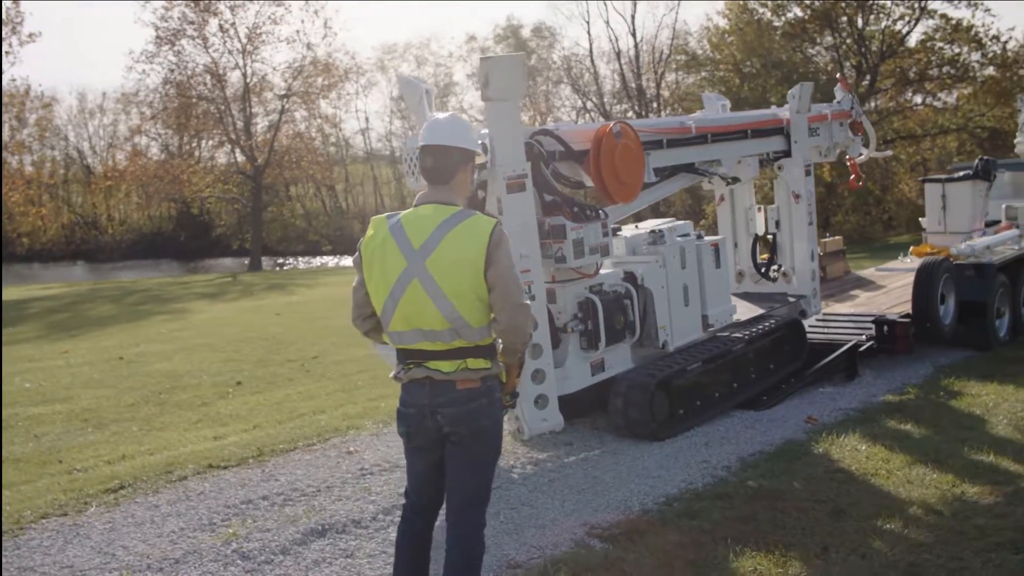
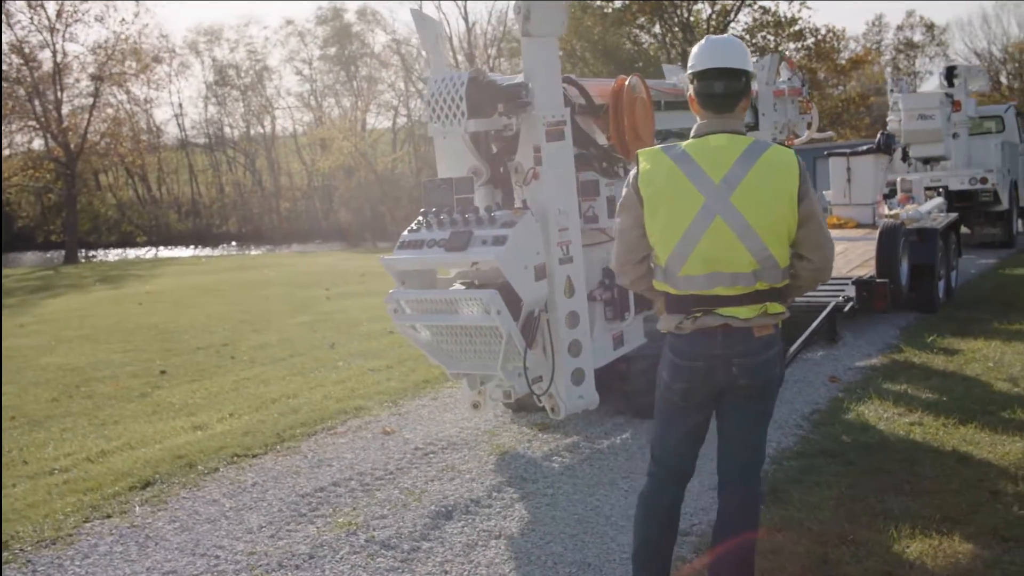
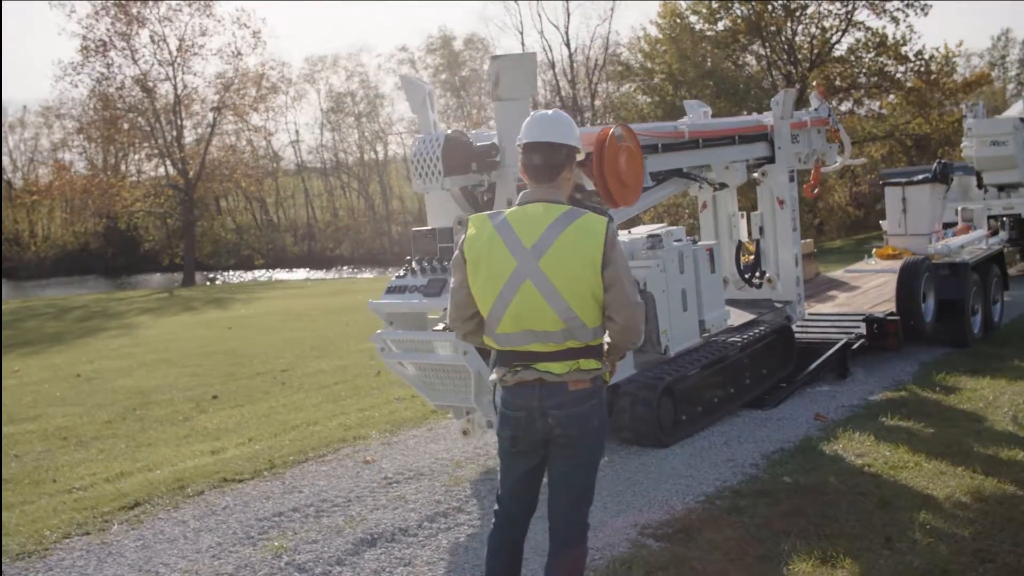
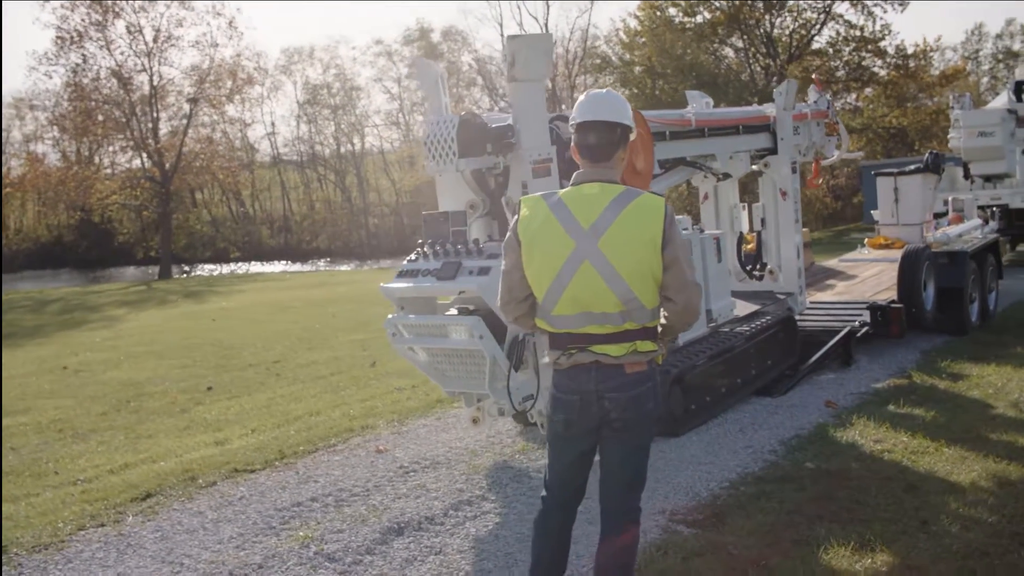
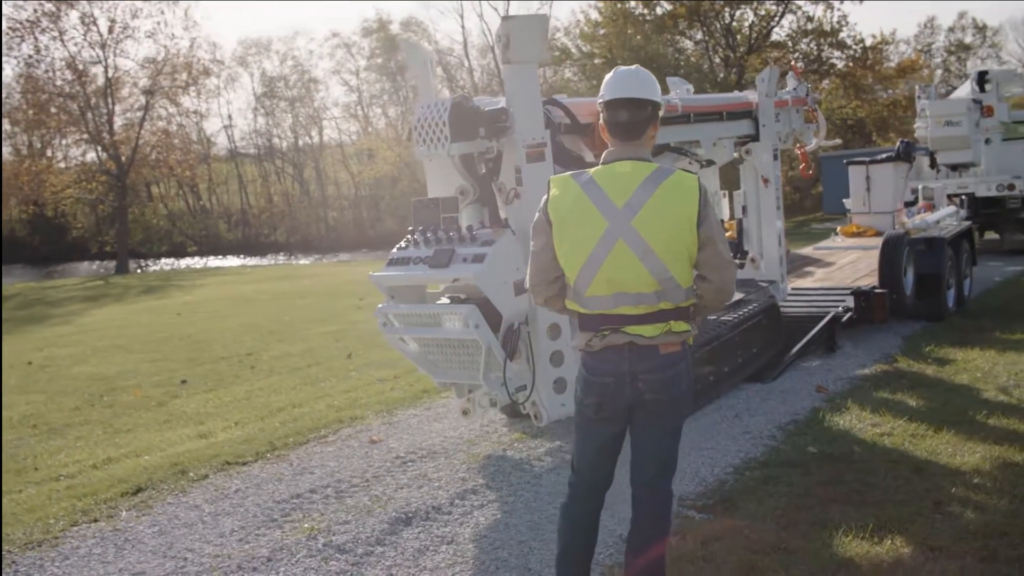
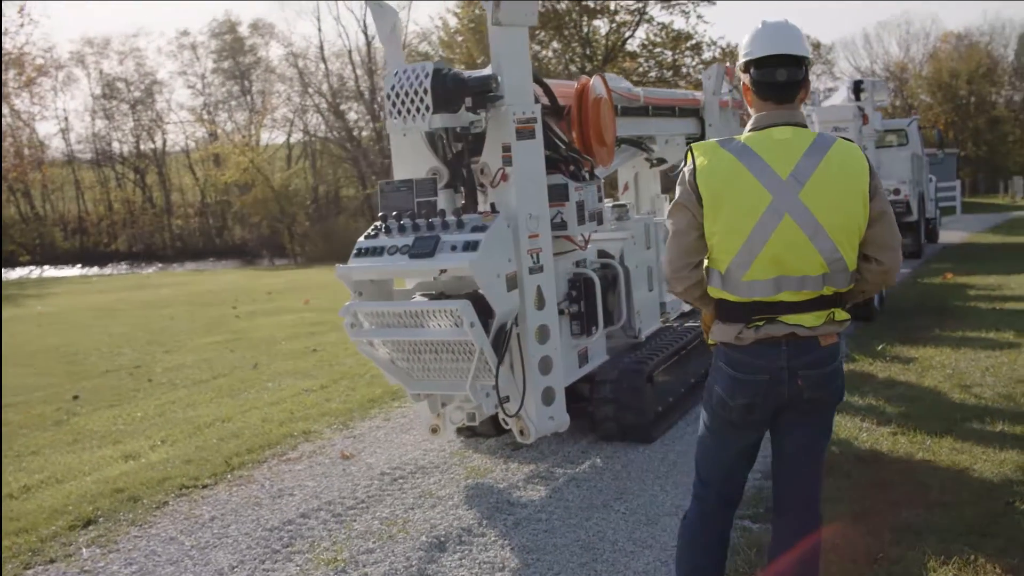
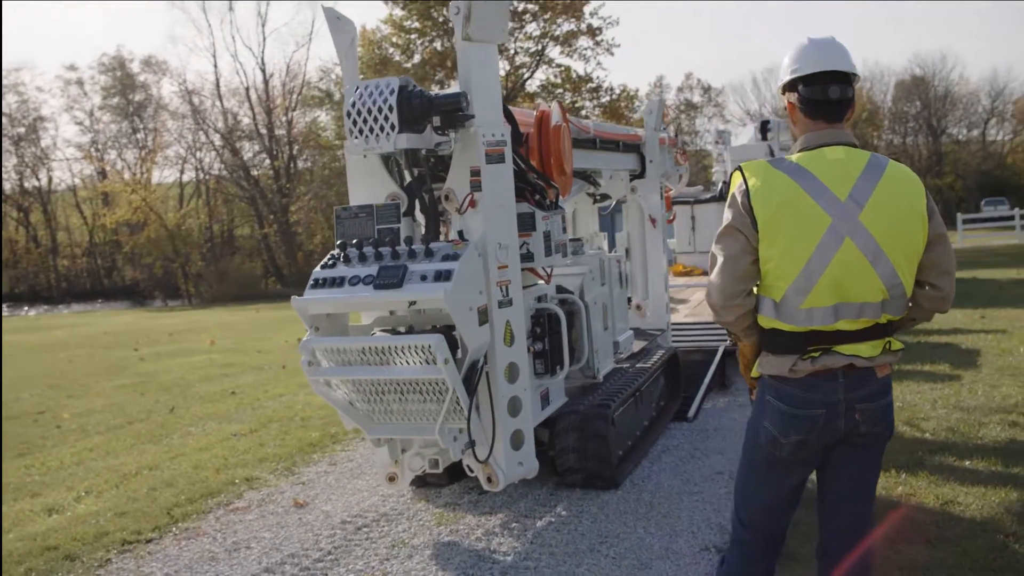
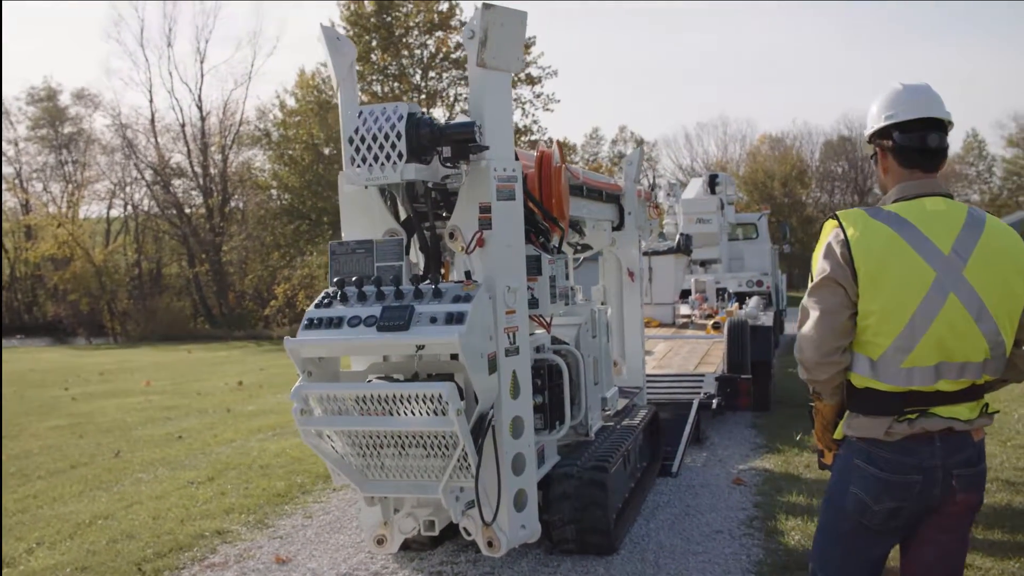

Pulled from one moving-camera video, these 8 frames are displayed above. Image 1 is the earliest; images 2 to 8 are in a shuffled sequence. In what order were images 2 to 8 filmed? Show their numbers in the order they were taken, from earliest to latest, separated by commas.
3, 4, 5, 2, 6, 7, 8
